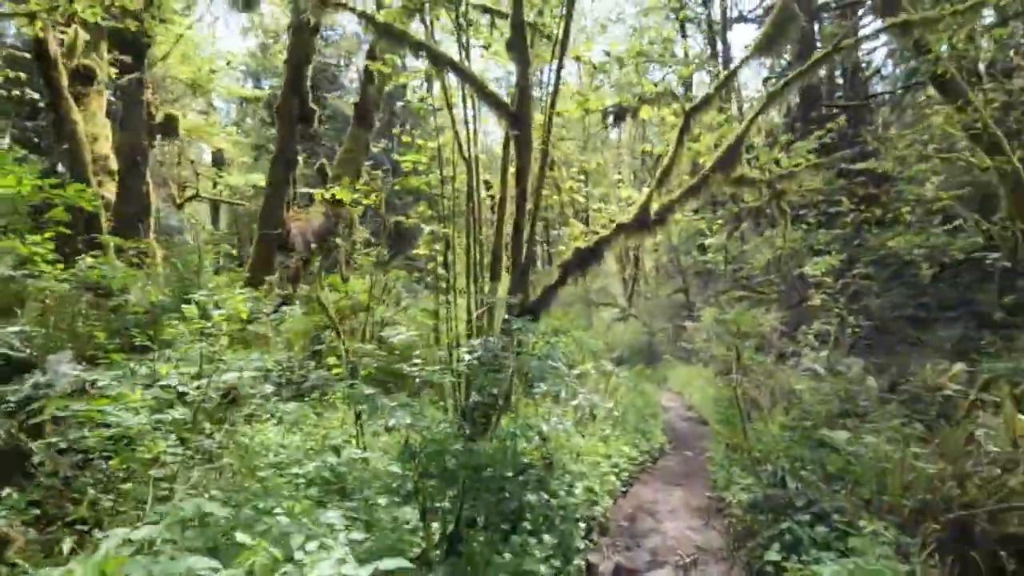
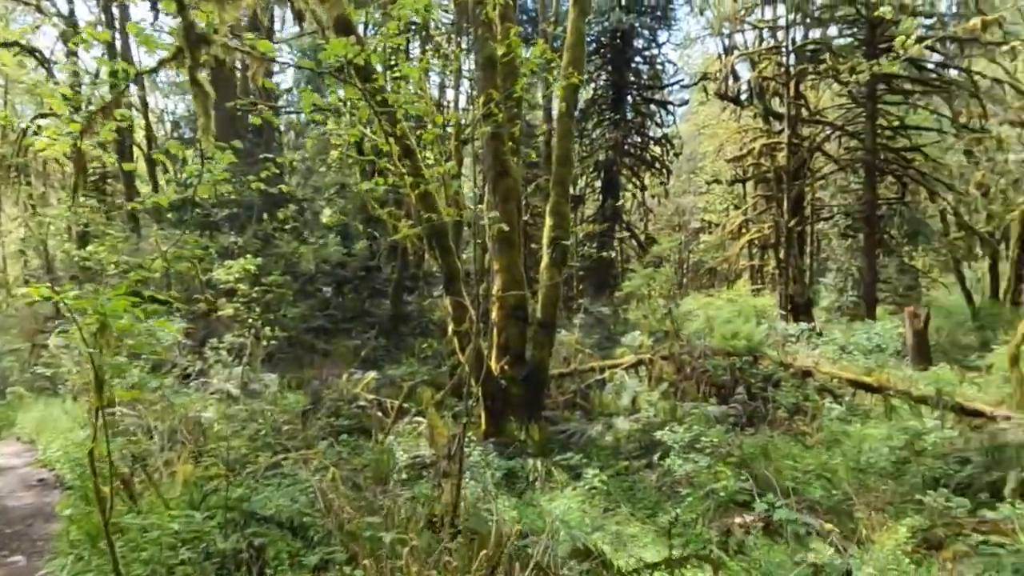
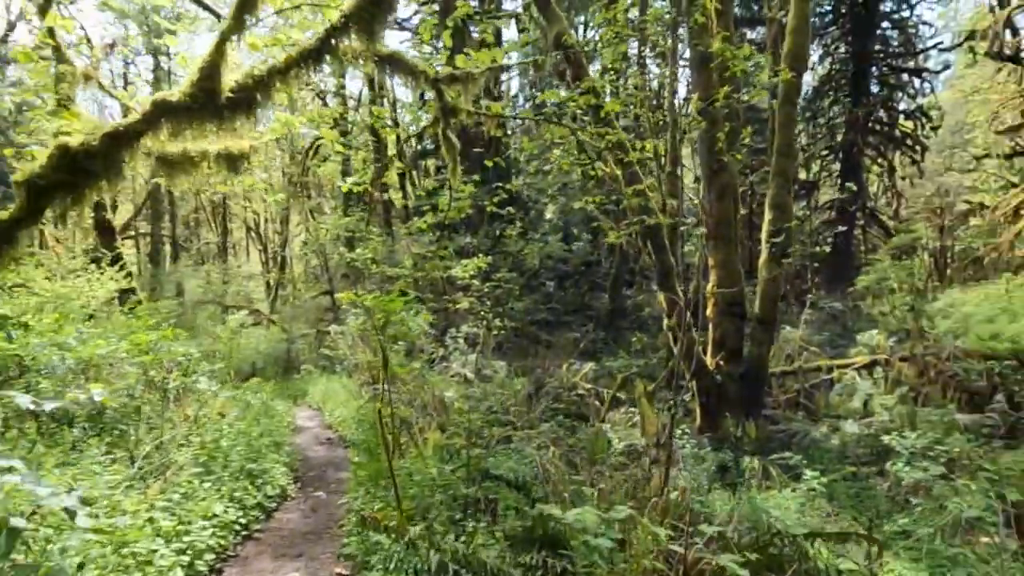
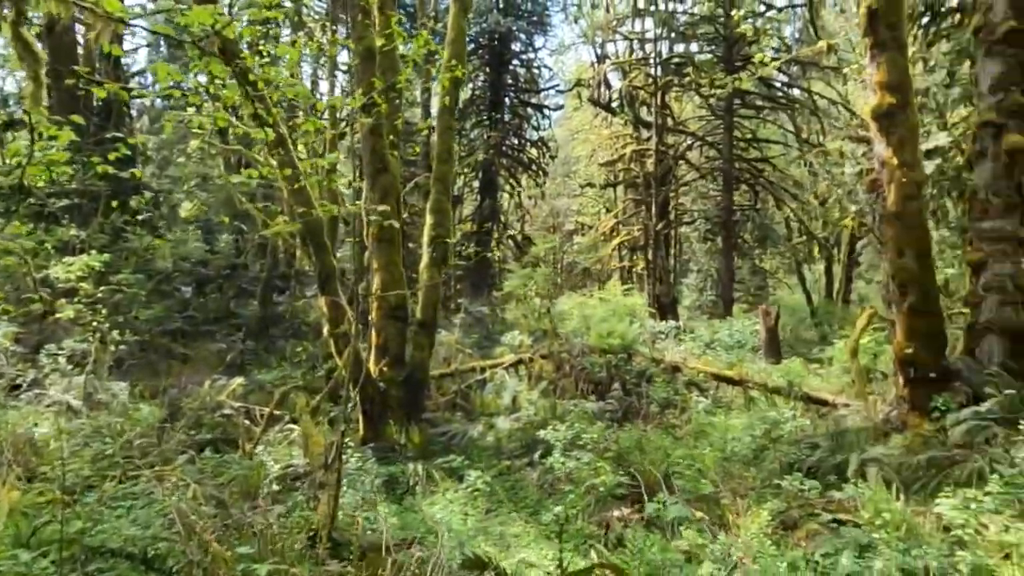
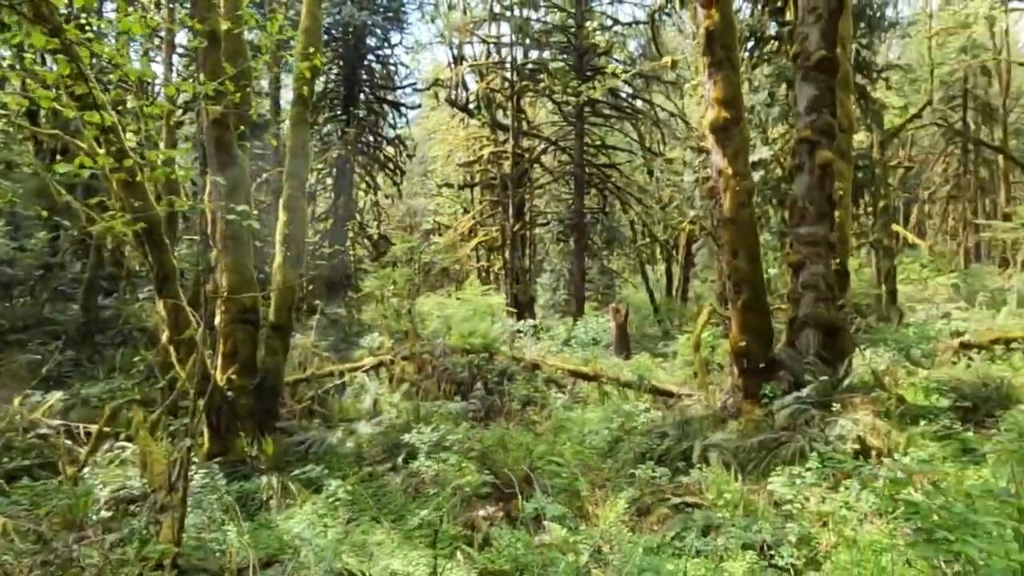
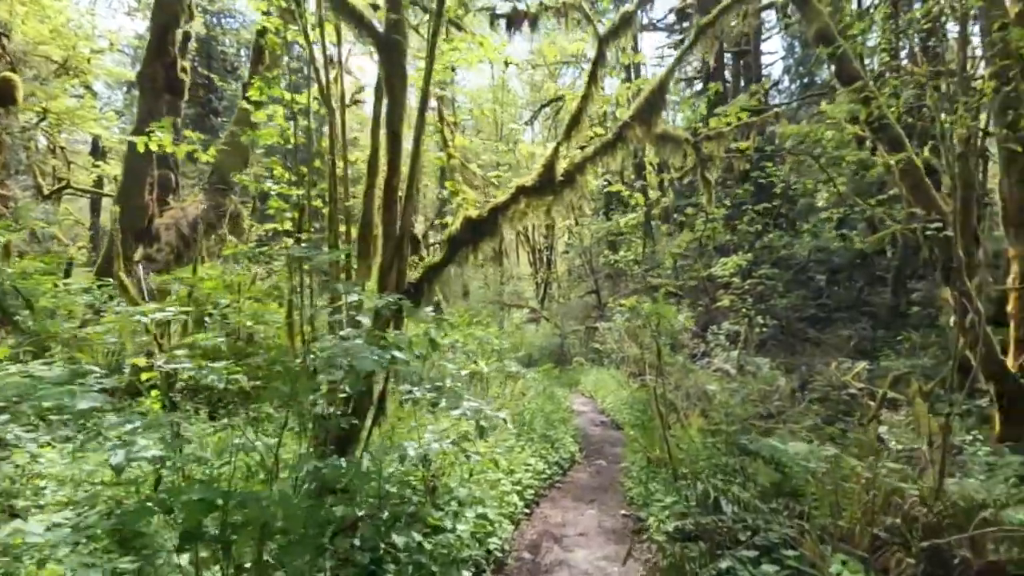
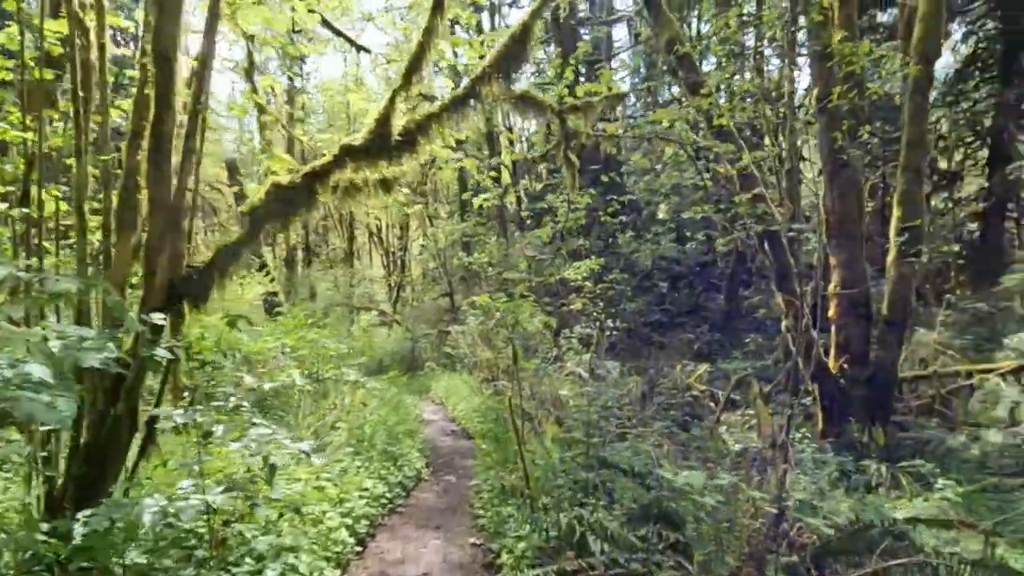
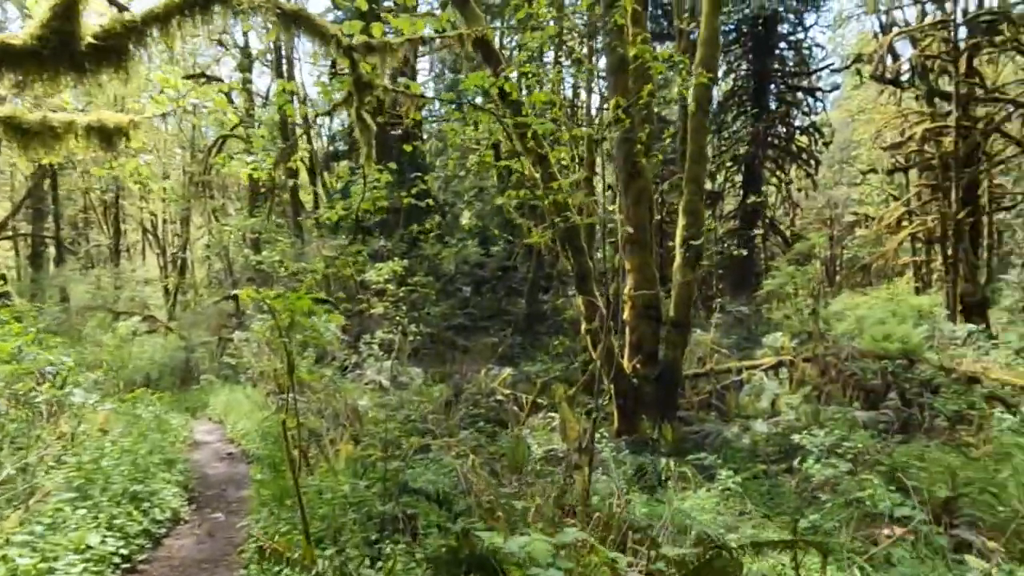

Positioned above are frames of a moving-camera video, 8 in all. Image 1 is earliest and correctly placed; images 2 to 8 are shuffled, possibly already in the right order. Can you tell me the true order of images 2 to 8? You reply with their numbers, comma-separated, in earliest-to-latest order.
6, 7, 3, 8, 2, 4, 5
